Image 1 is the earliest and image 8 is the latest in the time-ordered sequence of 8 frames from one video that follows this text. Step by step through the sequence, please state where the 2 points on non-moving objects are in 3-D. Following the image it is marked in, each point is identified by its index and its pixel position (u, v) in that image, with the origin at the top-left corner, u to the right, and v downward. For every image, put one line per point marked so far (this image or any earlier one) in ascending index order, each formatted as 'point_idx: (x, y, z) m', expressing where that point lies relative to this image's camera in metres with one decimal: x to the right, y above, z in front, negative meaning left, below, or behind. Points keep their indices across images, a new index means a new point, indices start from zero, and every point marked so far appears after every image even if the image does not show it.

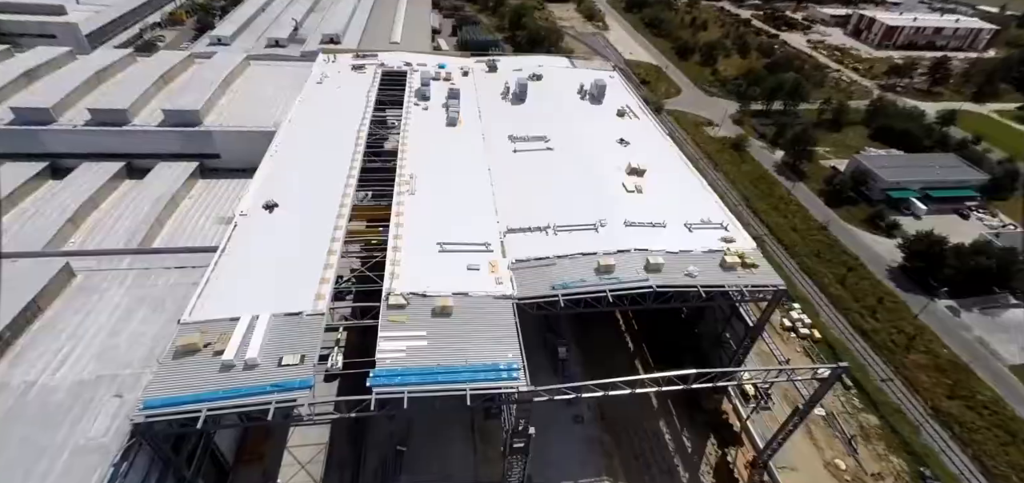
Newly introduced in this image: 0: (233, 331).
0: (-11.4, -3.6, +17.5) m
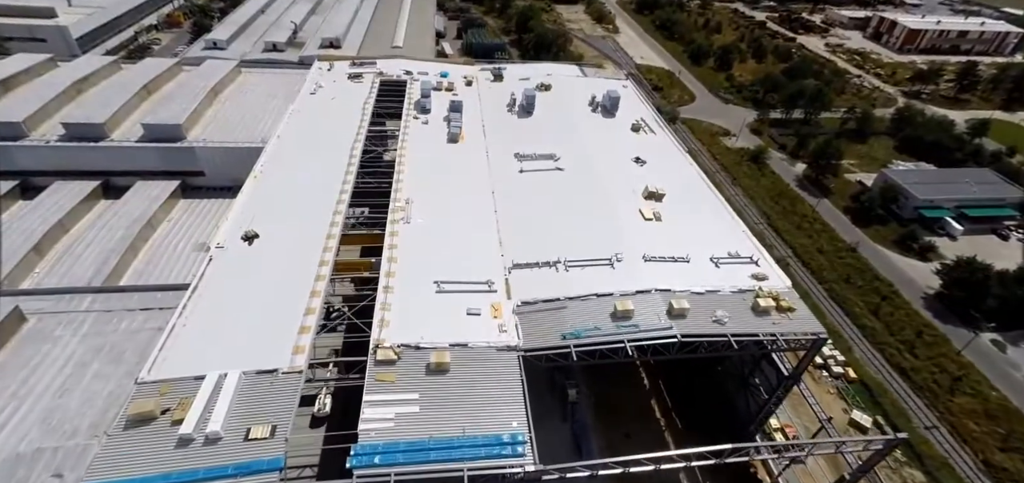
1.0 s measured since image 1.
0: (-11.2, -5.4, +15.1) m
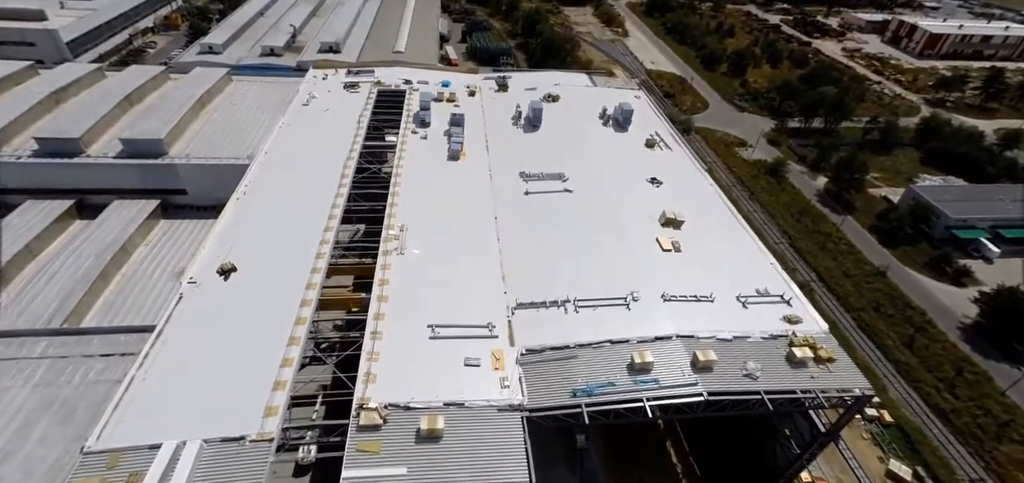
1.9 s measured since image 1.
0: (-11.1, -6.9, +13.1) m
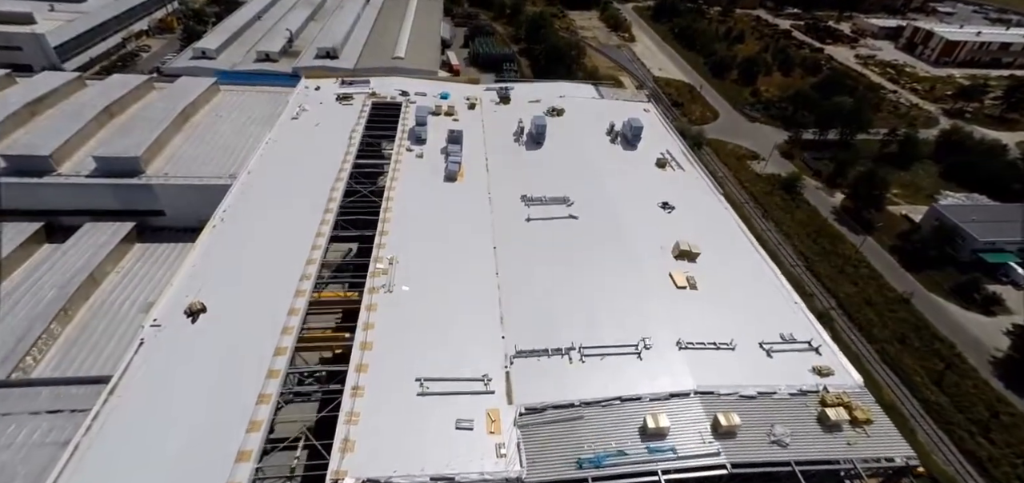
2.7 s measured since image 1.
0: (-11.2, -8.4, +11.2) m
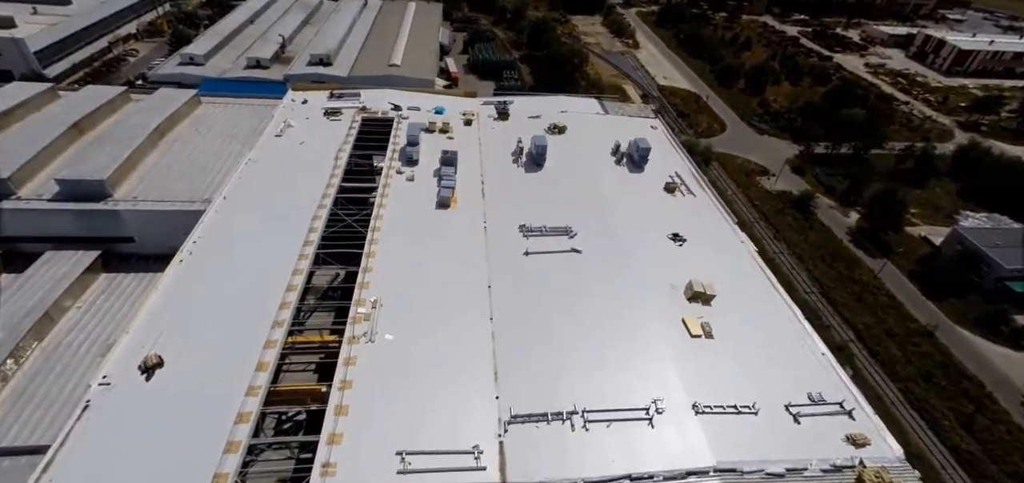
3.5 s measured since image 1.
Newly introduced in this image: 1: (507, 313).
0: (-11.5, -10.1, +9.2) m
1: (-0.2, -3.1, +18.8) m
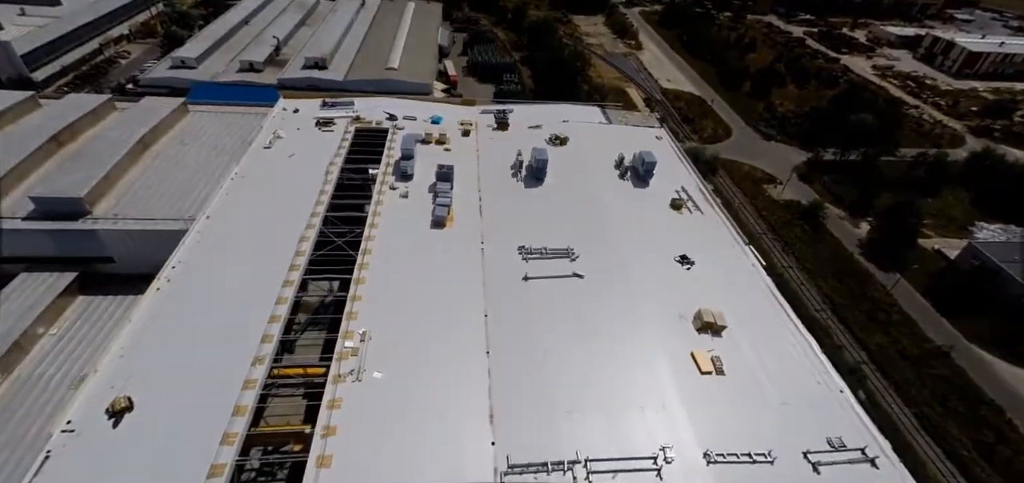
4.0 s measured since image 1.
0: (-11.6, -11.3, +8.2) m
1: (-0.3, -4.3, +17.7) m
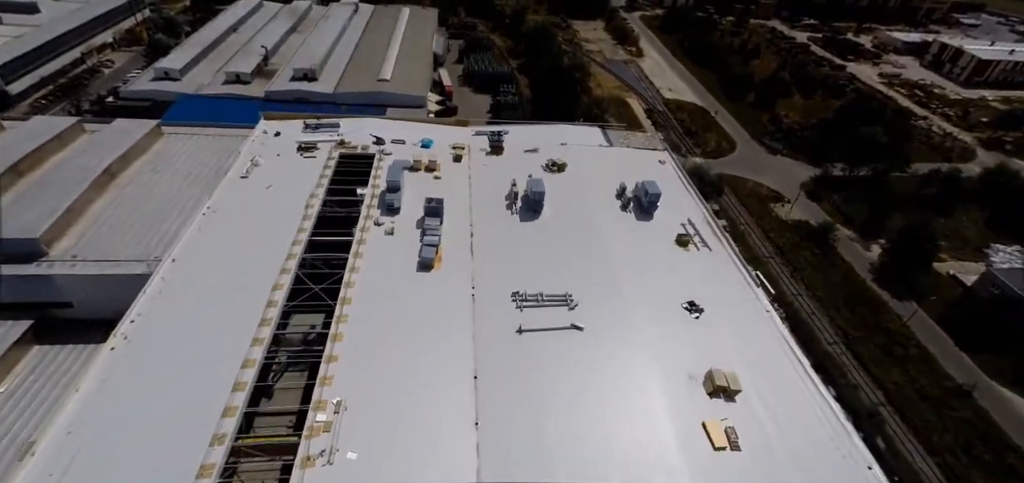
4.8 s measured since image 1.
0: (-11.9, -13.4, +6.4) m
1: (-0.6, -6.4, +15.9) m
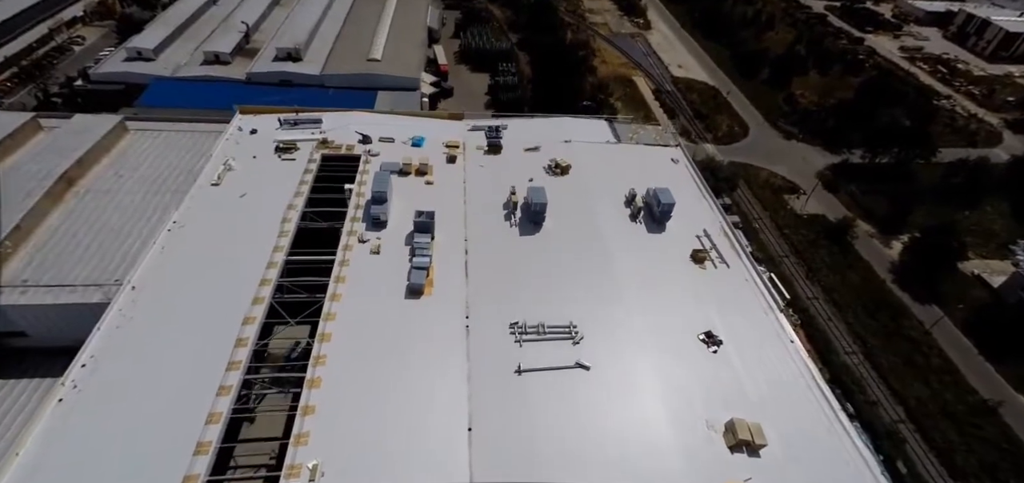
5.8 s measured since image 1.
0: (-11.9, -15.3, +5.3) m
1: (-0.7, -7.7, +14.3) m
